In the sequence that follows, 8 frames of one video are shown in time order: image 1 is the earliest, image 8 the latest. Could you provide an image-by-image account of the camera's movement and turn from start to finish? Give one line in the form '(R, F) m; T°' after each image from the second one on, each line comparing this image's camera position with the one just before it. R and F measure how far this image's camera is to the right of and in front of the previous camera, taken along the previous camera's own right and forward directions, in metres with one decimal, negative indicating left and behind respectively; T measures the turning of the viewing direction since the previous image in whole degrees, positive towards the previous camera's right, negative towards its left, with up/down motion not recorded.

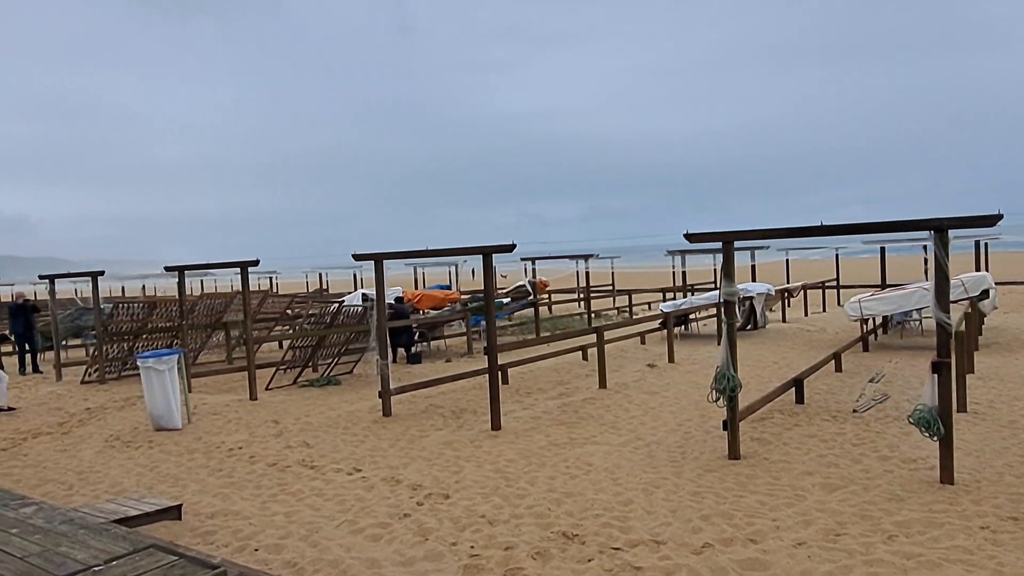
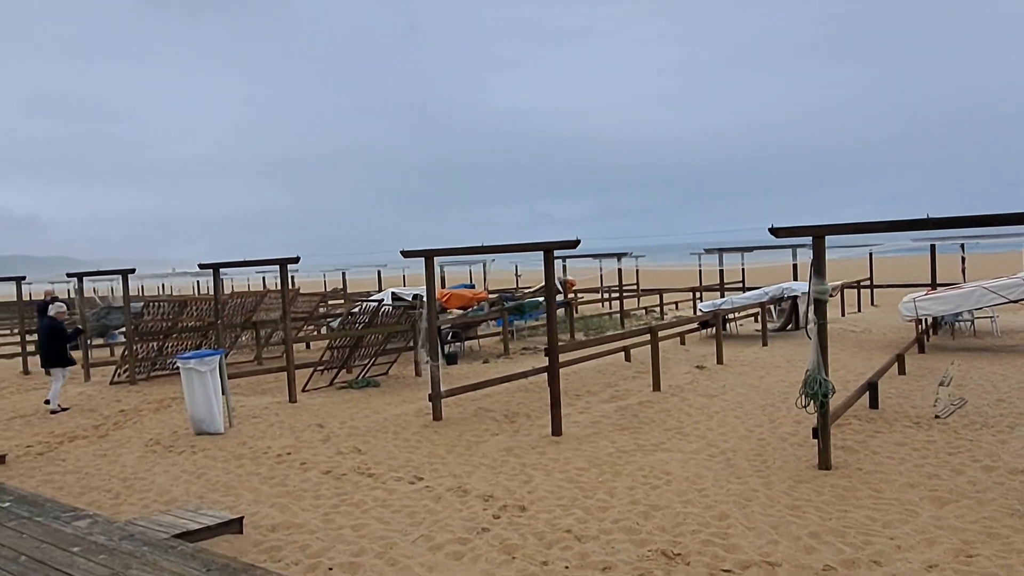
(-0.5, +0.4) m; -1°
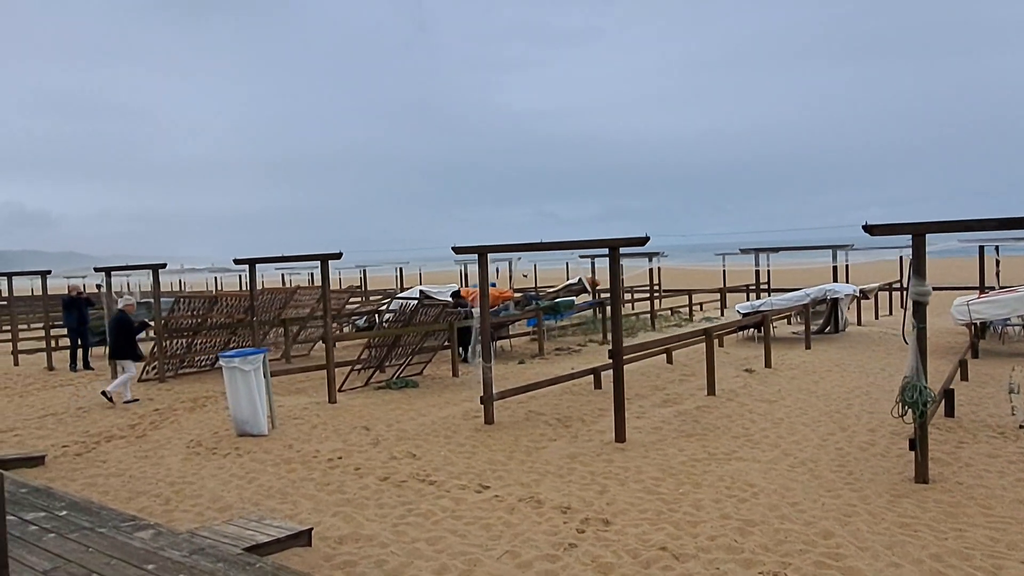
(-0.5, +0.4) m; 0°
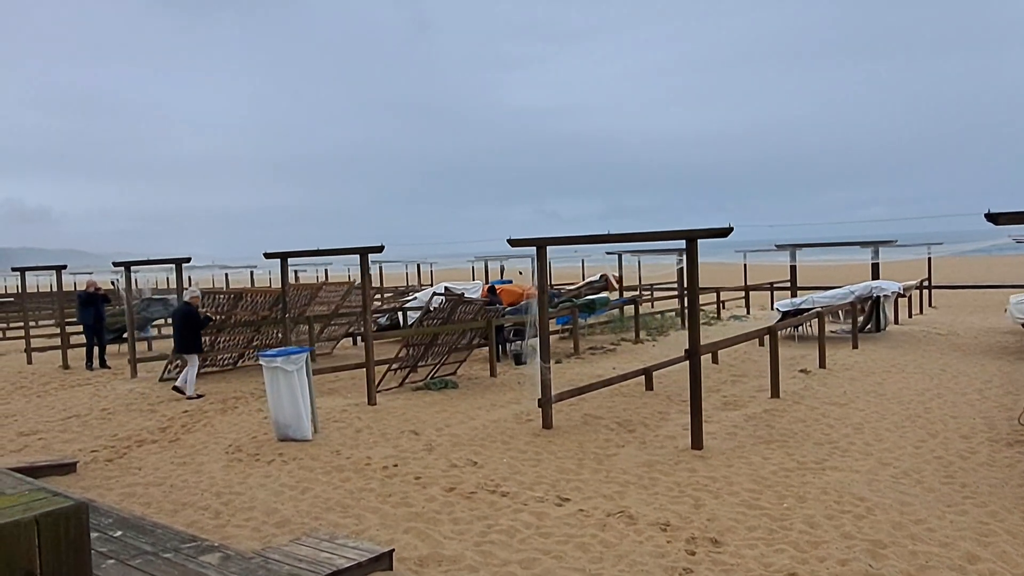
(-0.6, +0.5) m; 0°
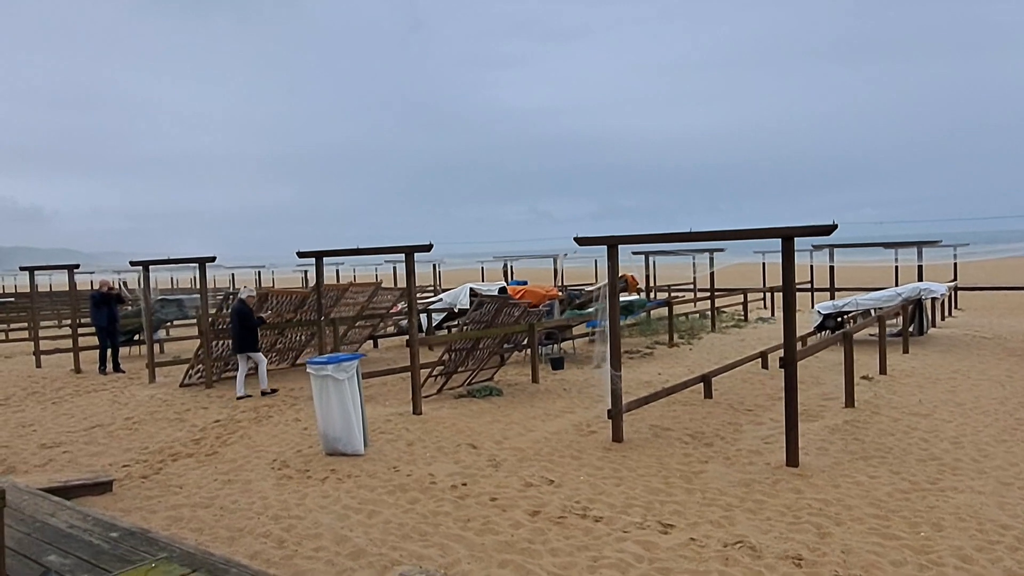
(-0.7, +0.6) m; 0°
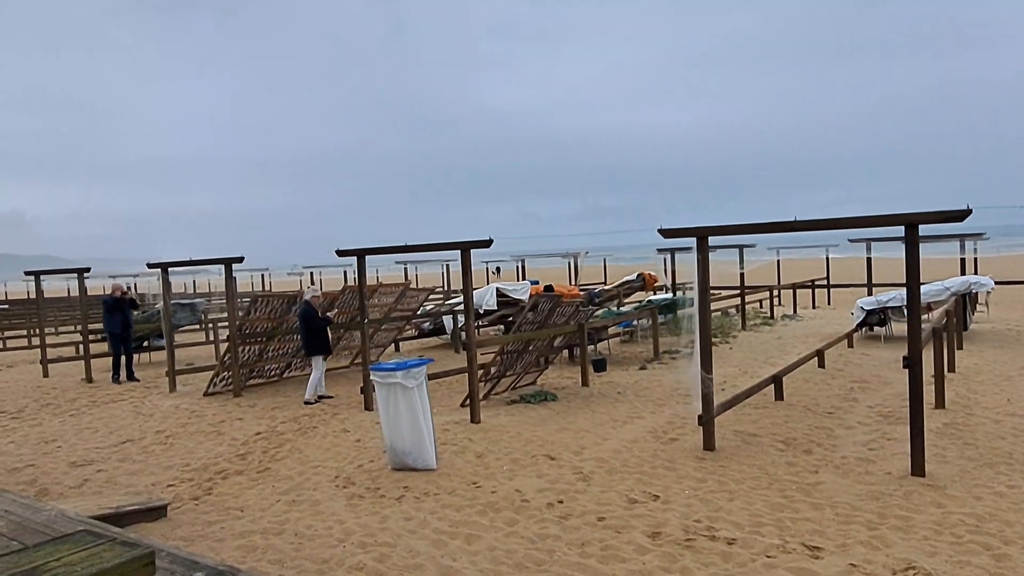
(-0.8, +0.6) m; +1°
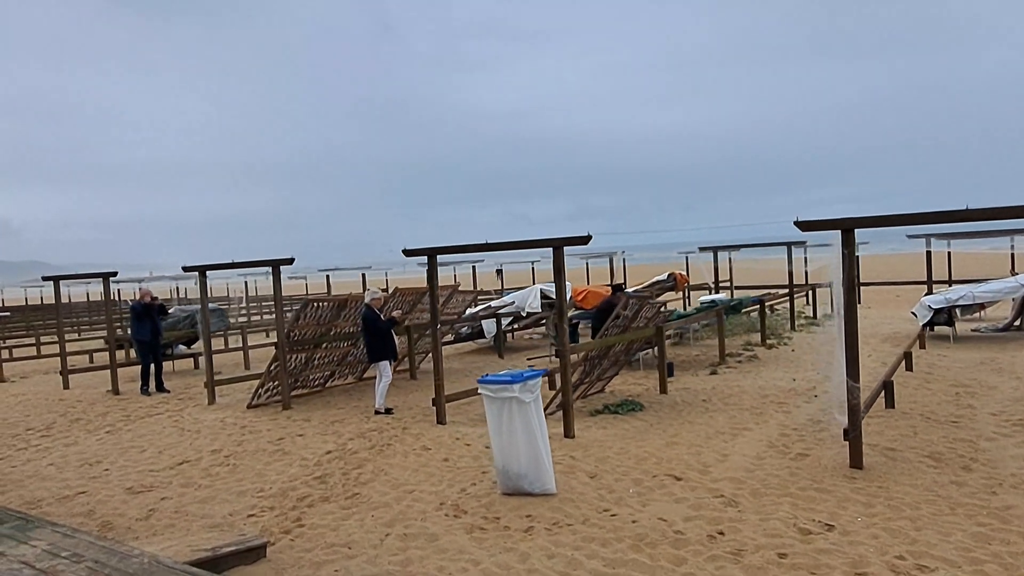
(-1.0, +0.7) m; +1°
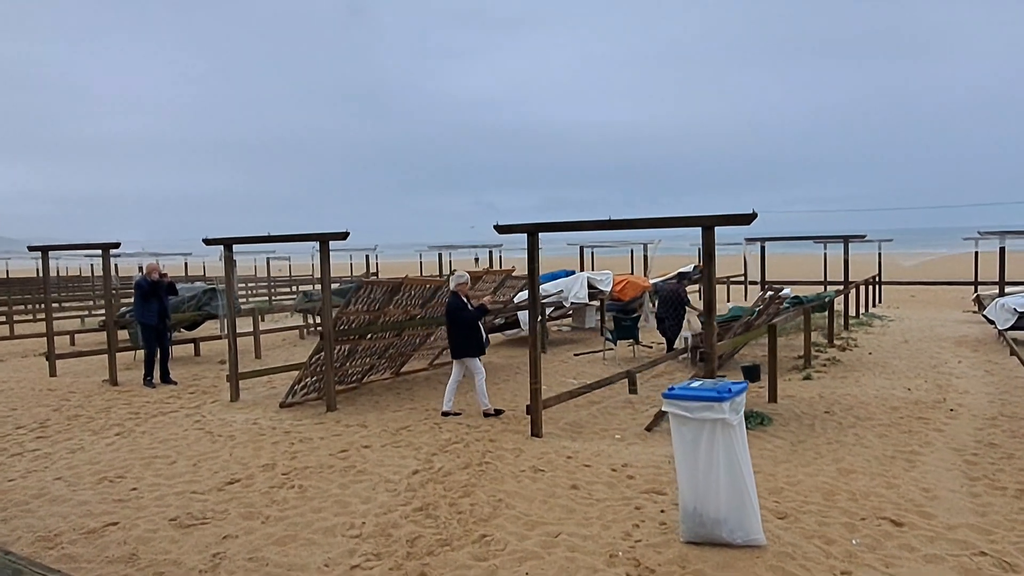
(-1.3, +1.4) m; +3°
